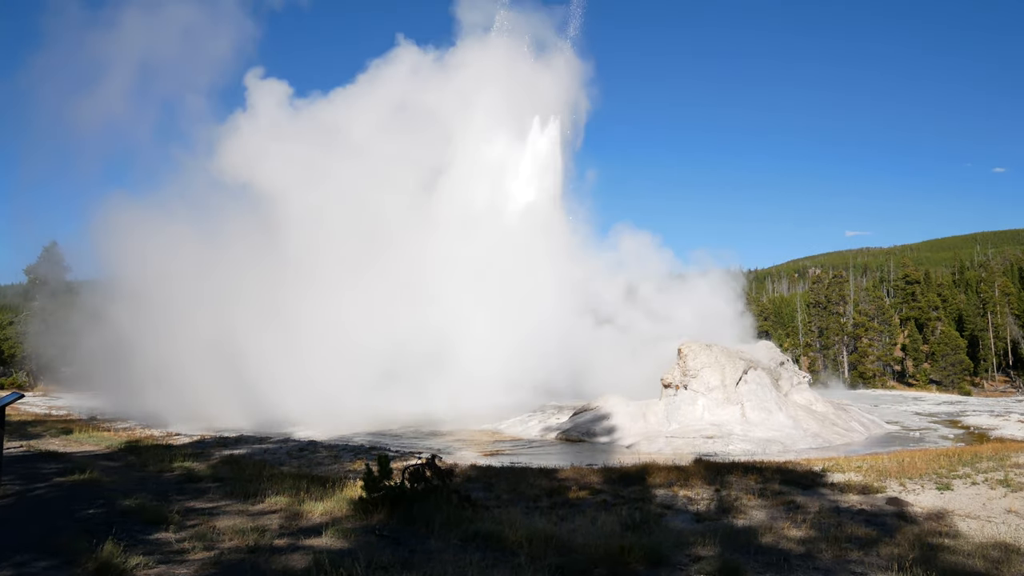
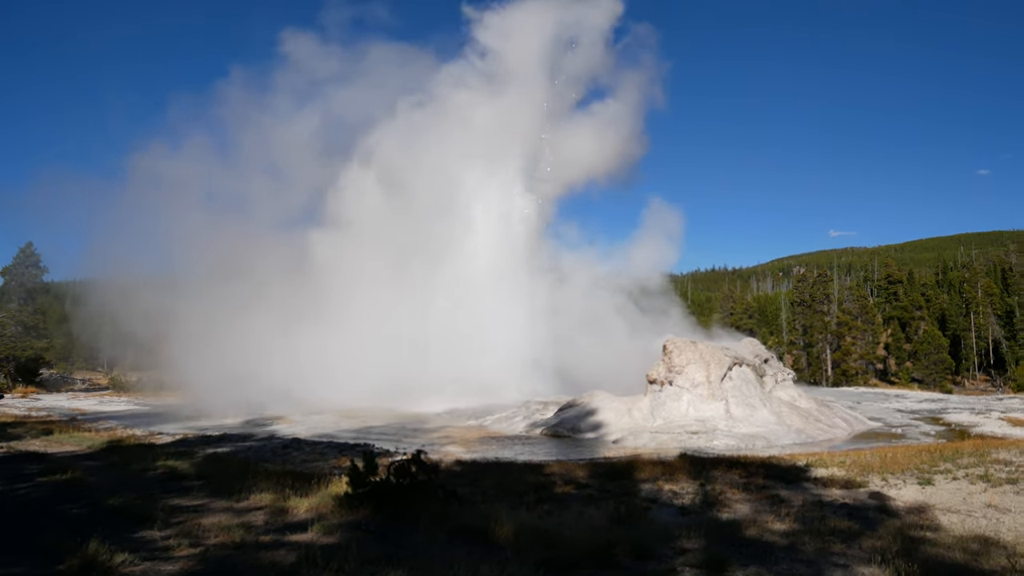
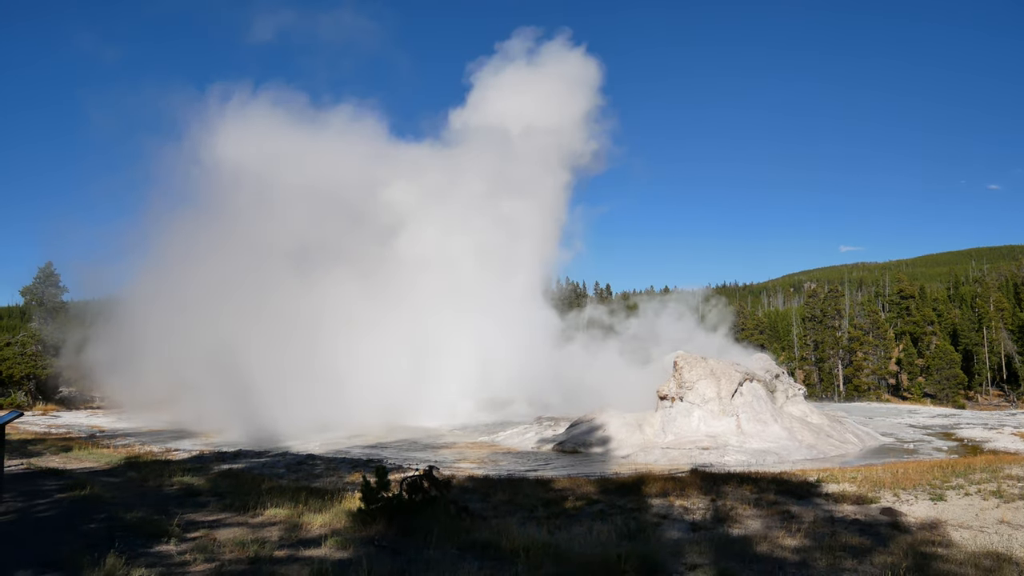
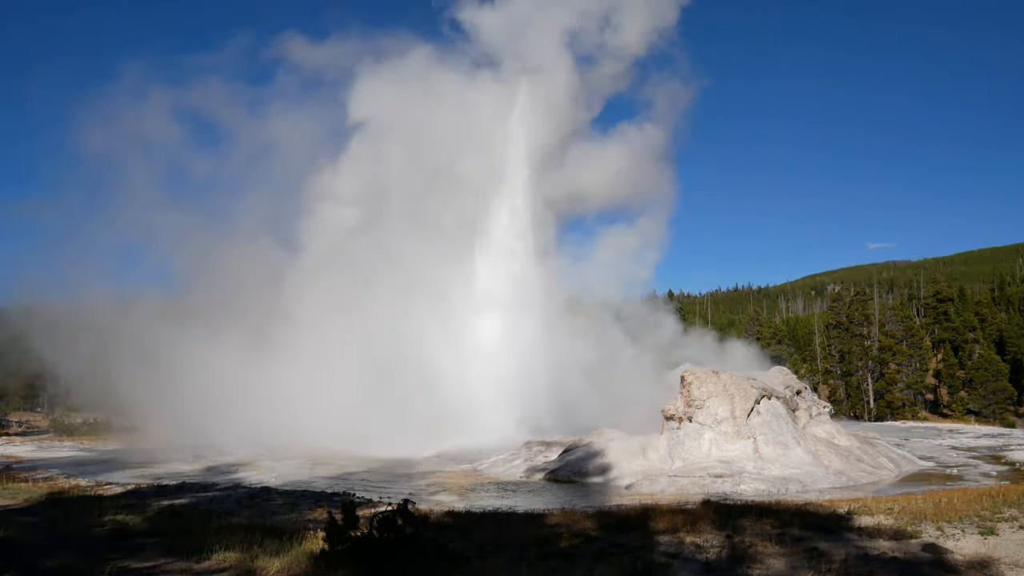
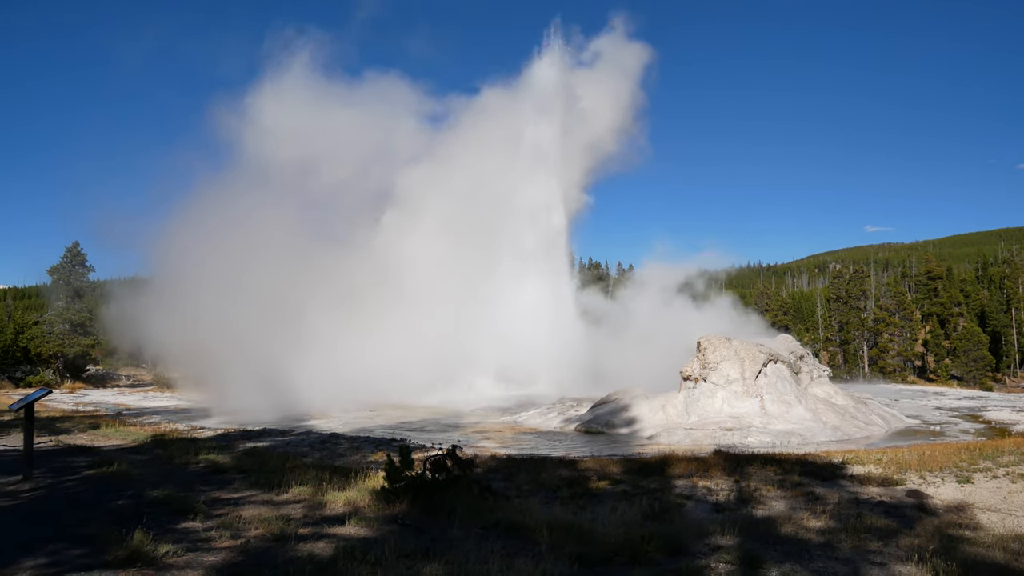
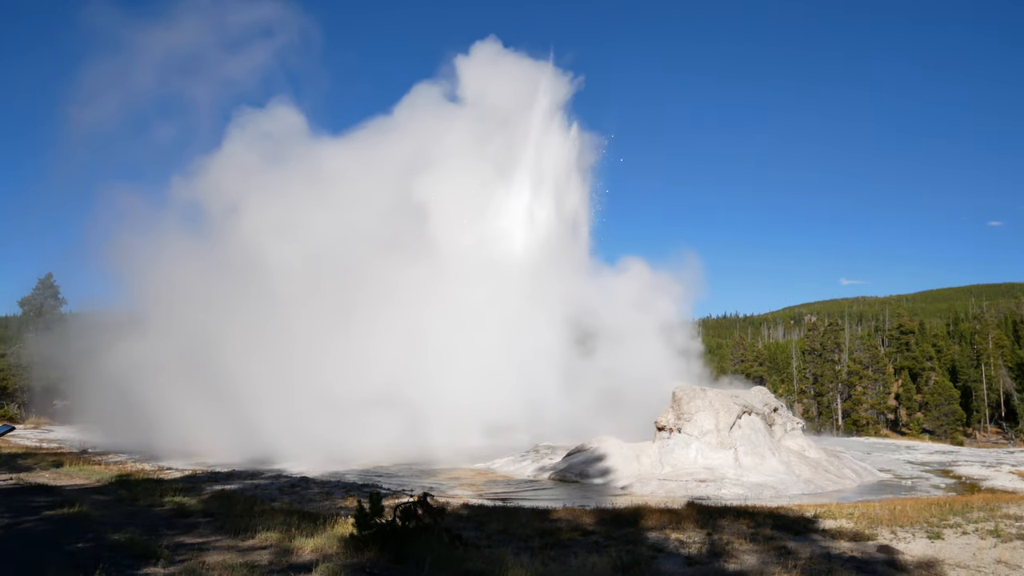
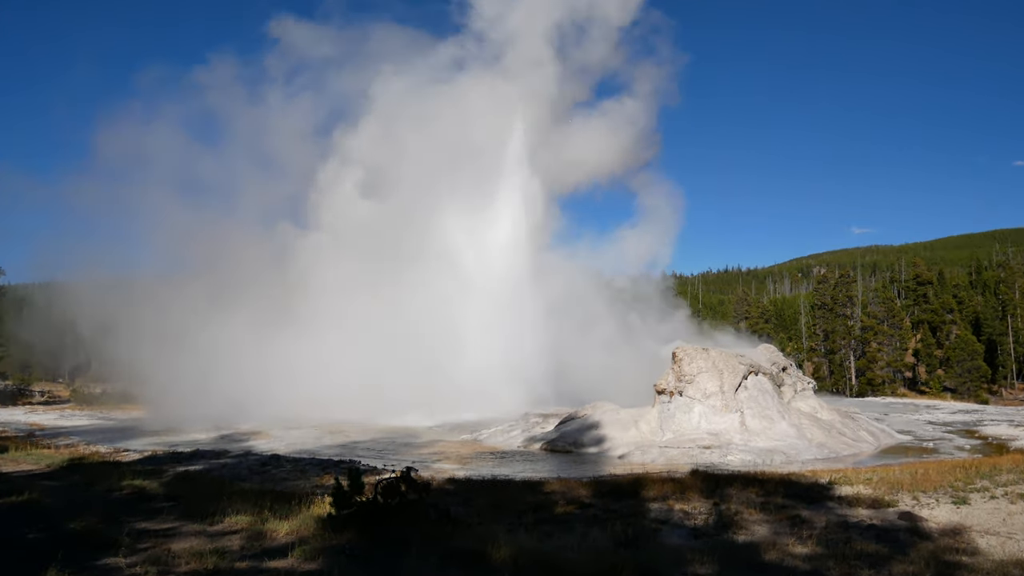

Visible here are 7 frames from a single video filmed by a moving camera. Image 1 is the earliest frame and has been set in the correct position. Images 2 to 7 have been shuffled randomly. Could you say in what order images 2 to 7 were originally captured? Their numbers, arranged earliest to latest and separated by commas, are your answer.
6, 3, 5, 2, 7, 4
